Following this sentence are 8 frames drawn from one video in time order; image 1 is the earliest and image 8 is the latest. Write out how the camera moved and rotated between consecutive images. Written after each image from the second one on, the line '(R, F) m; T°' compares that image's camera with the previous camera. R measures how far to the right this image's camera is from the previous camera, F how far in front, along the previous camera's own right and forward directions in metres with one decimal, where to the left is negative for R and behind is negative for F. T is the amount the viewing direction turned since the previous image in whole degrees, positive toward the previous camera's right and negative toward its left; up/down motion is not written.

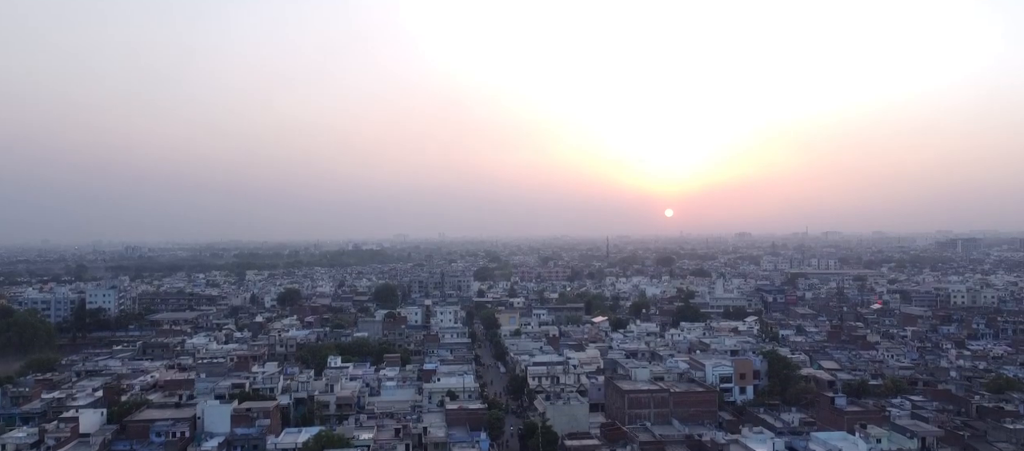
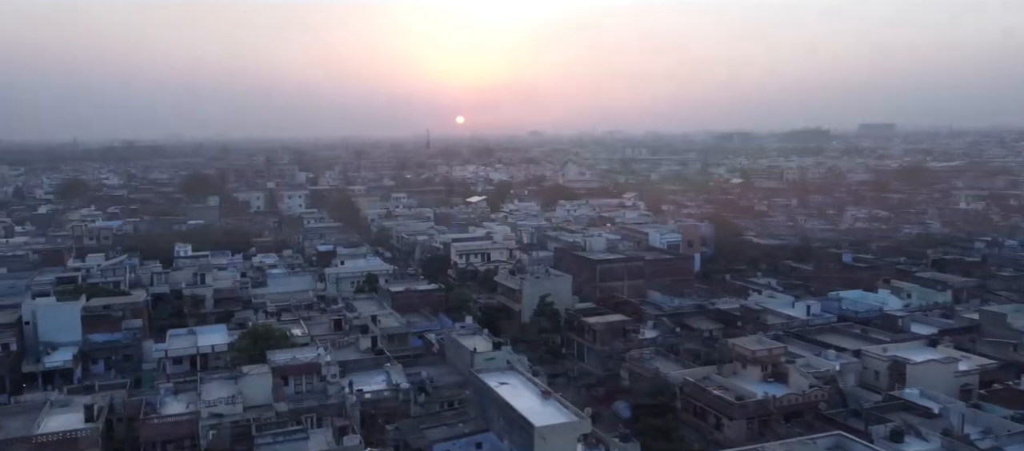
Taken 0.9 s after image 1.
(+0.1, -0.8) m; +2°
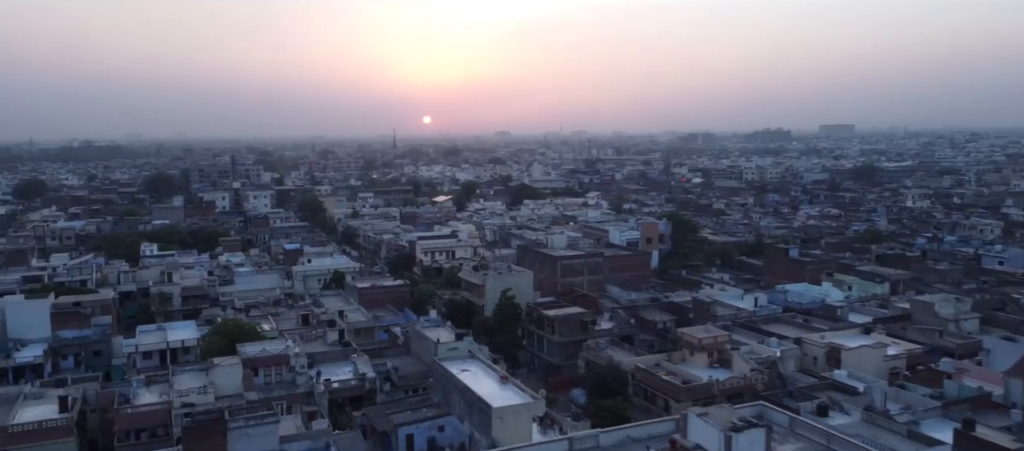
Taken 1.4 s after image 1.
(+0.1, -0.9) m; +2°
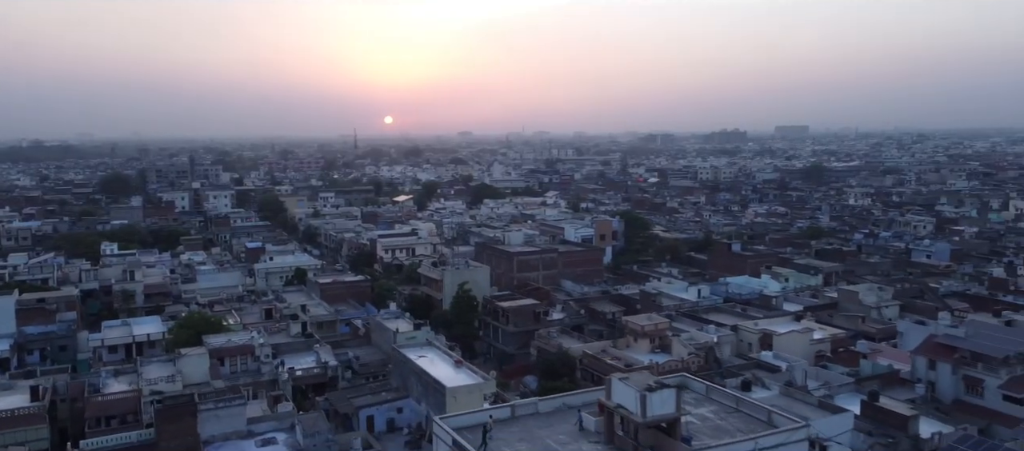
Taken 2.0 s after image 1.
(+0.2, -1.1) m; +3°
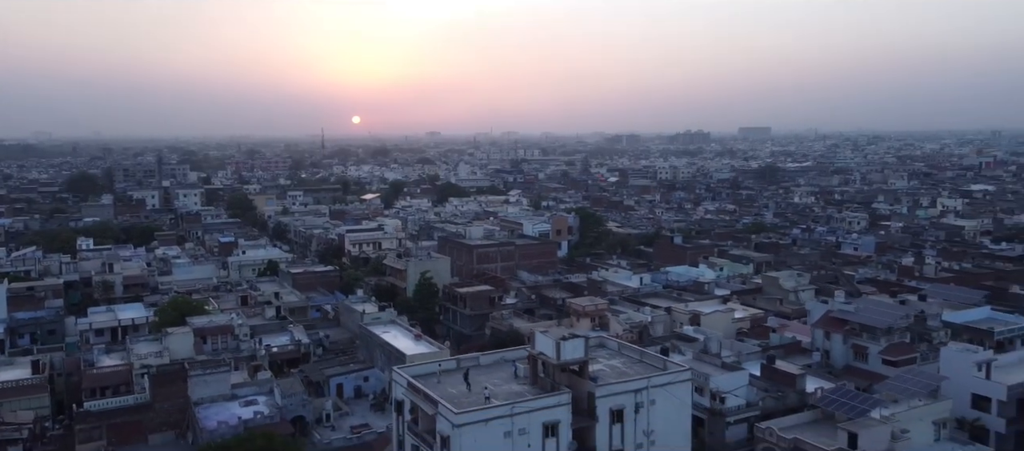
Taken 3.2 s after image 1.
(+0.3, -2.1) m; +2°
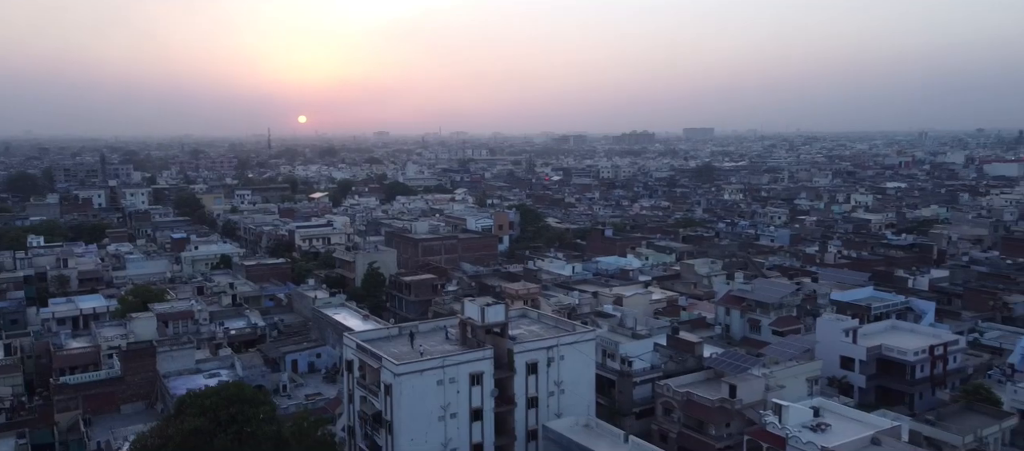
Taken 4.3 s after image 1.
(+0.3, -2.0) m; +4°
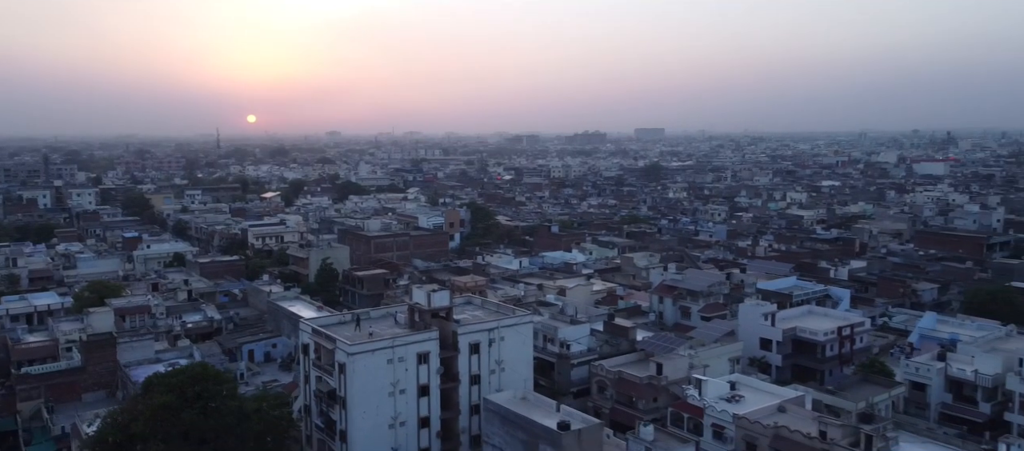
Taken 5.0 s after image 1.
(+0.2, -1.2) m; +3°
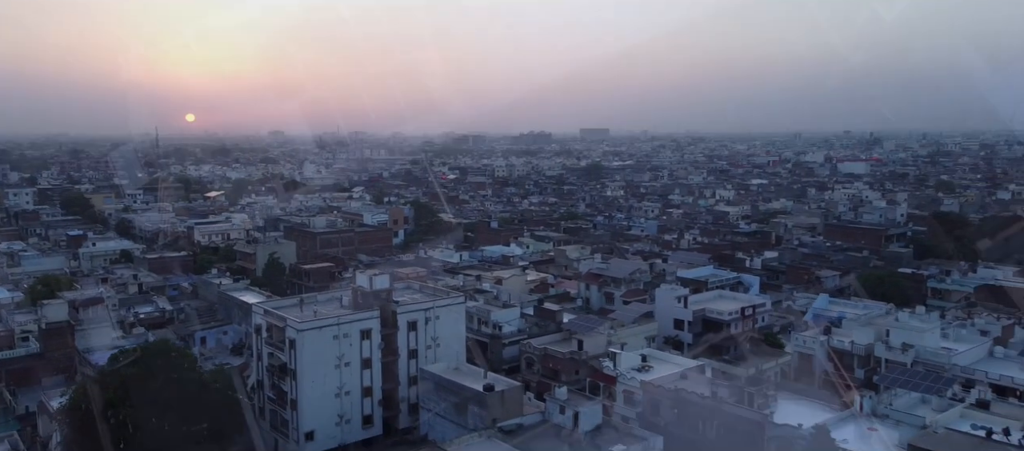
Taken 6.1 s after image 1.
(+0.2, -1.6) m; +4°
